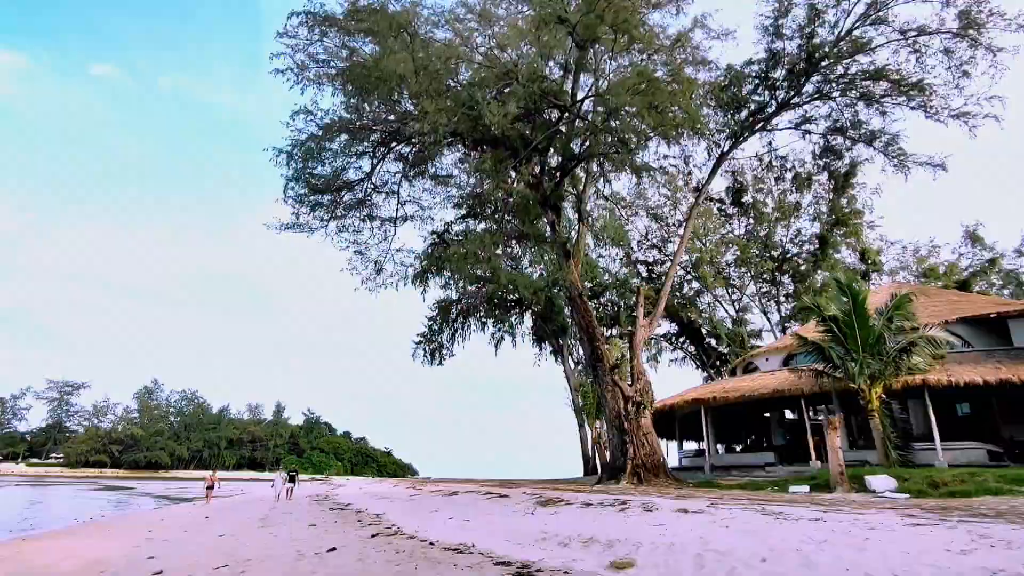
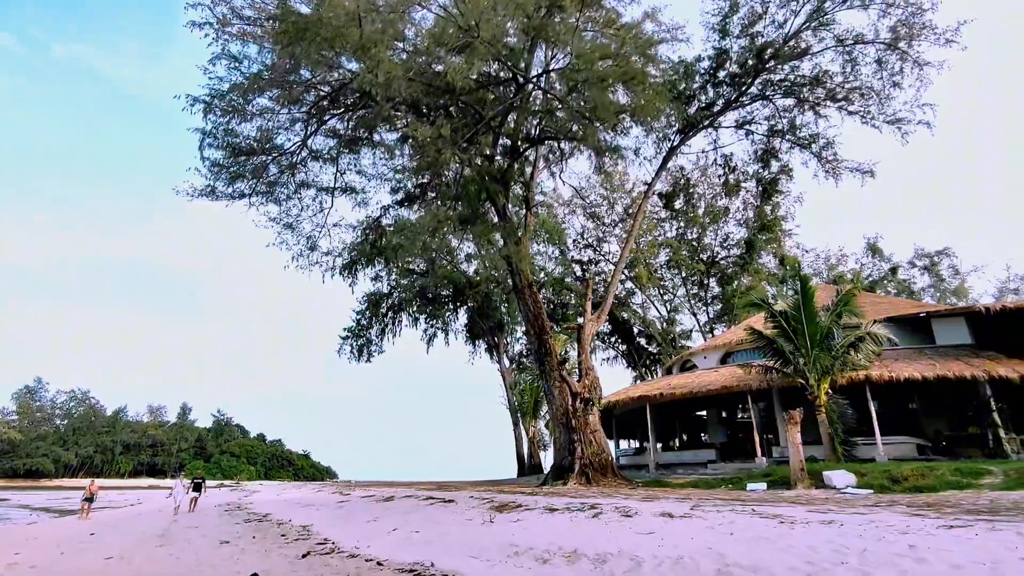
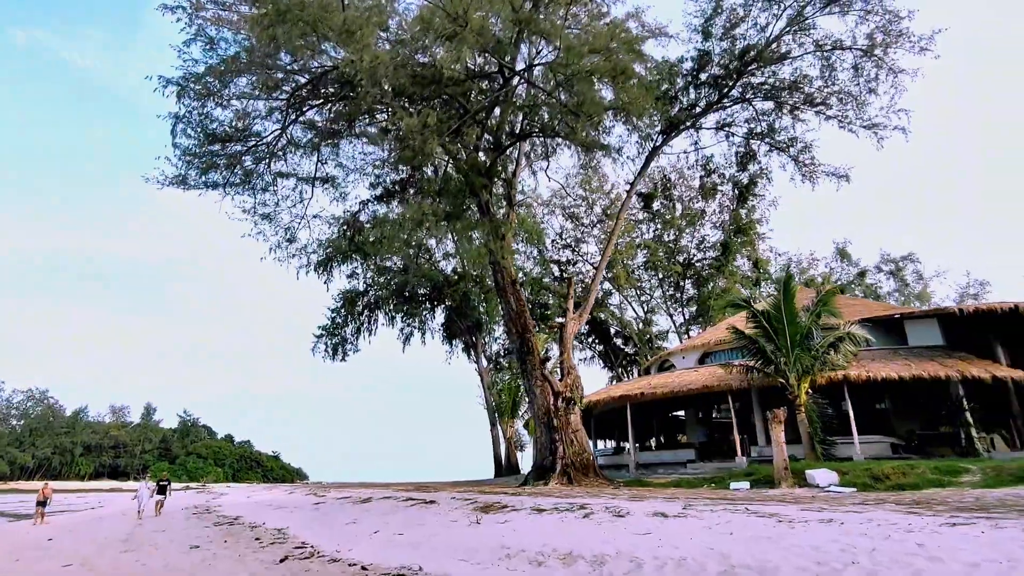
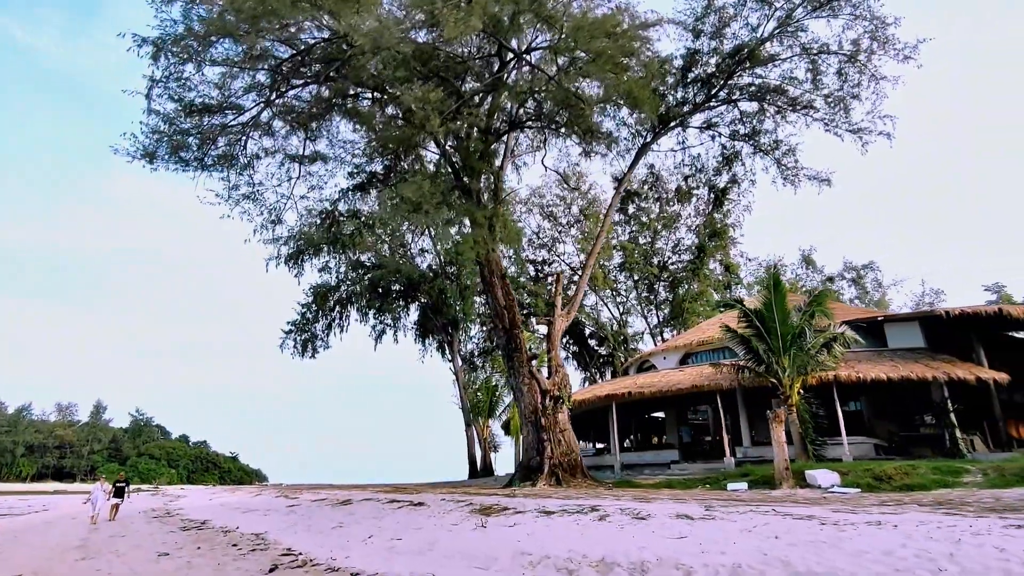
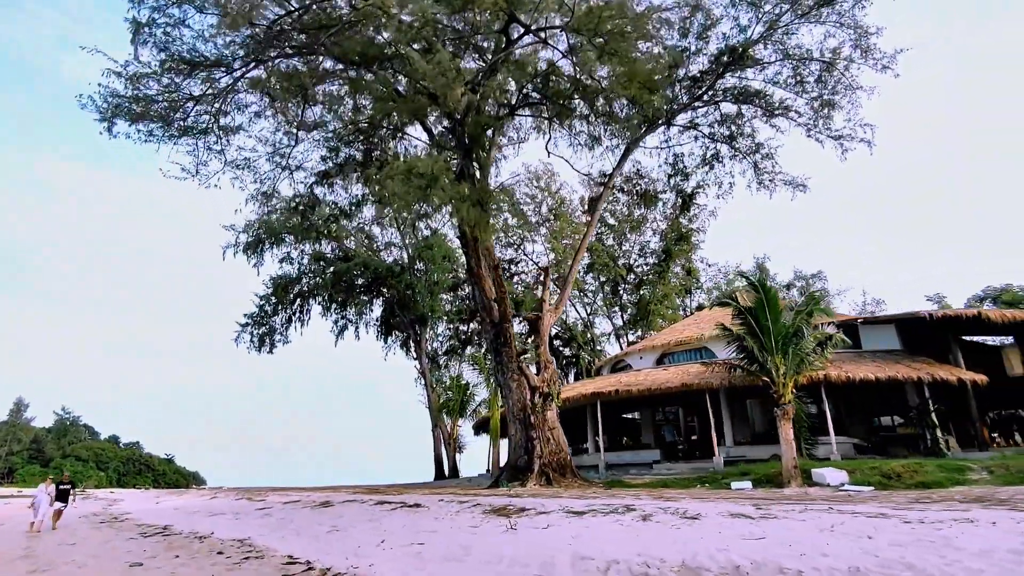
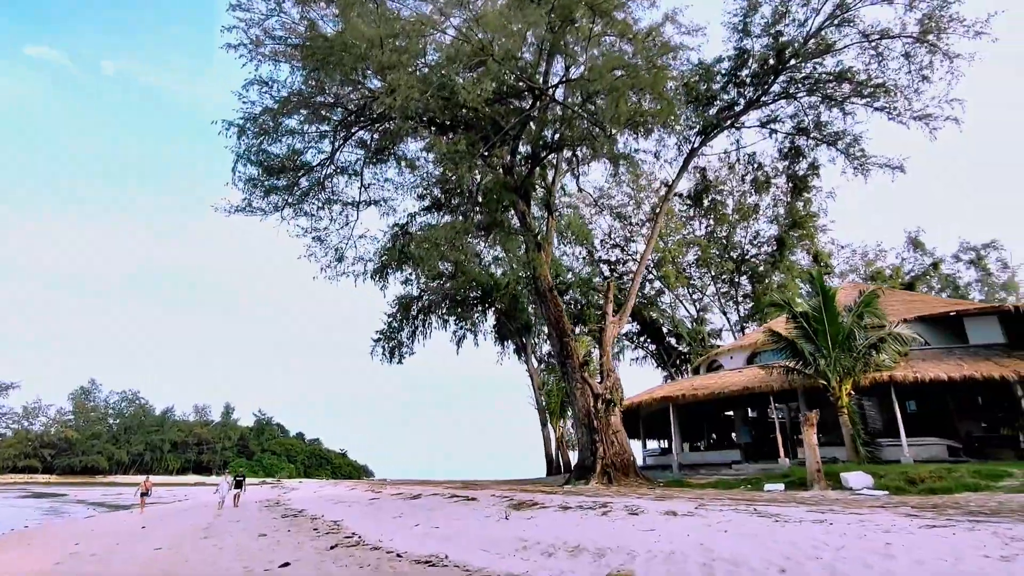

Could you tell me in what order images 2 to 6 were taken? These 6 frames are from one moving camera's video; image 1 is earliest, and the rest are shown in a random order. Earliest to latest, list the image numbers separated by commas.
6, 2, 3, 4, 5
